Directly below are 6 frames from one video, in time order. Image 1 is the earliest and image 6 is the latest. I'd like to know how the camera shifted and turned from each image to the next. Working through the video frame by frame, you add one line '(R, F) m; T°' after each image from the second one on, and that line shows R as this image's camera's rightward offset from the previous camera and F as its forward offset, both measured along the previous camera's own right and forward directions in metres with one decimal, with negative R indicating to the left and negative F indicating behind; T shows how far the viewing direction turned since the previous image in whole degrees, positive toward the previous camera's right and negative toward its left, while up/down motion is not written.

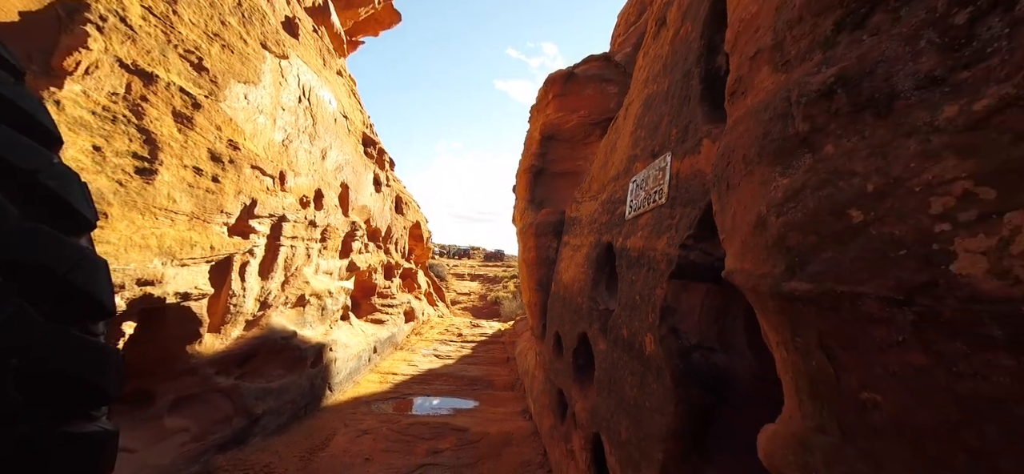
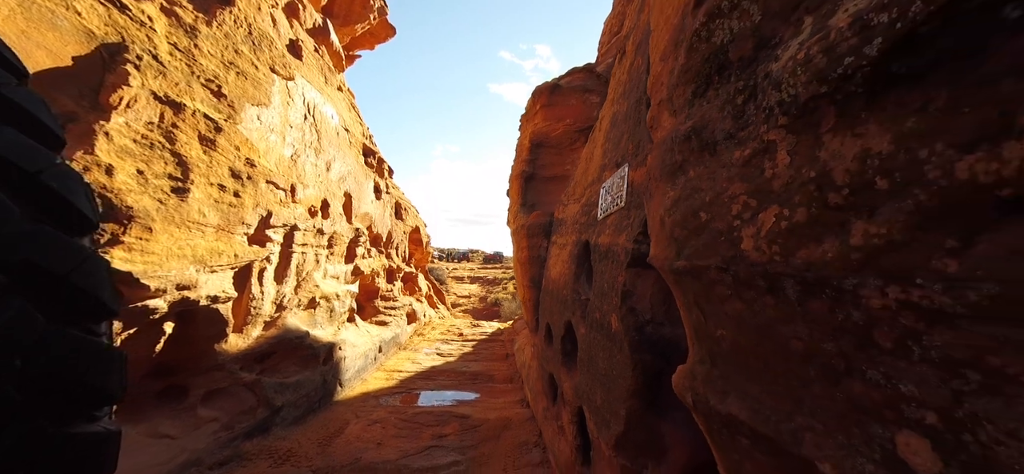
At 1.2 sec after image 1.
(+0.1, -0.5) m; 0°
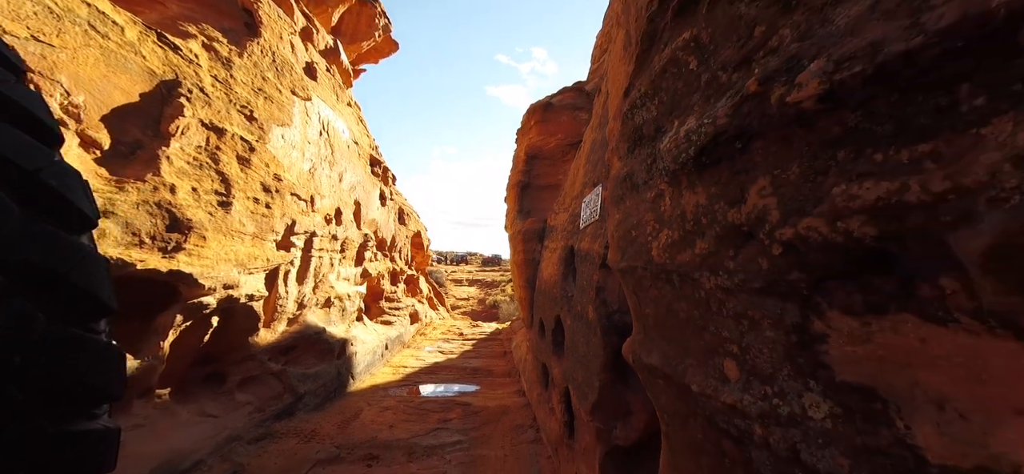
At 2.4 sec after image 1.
(0.0, -0.8) m; 0°
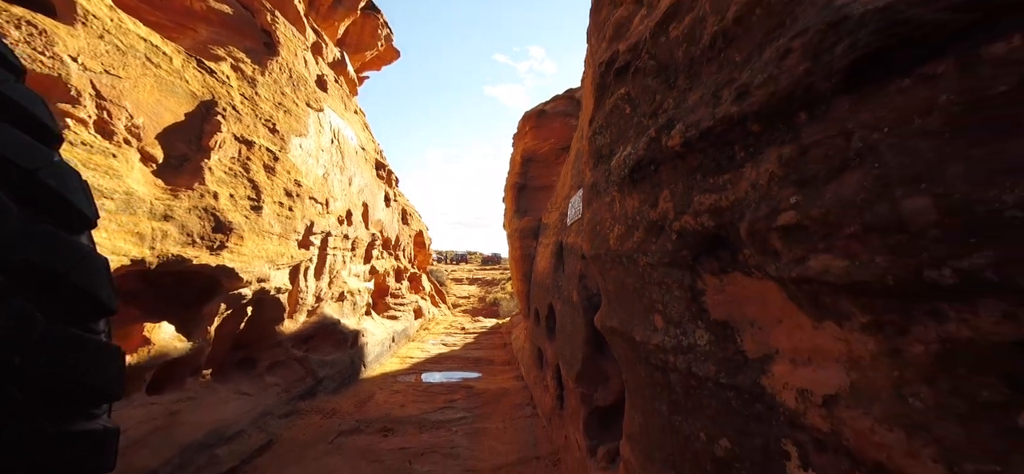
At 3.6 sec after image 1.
(0.0, -0.7) m; 0°
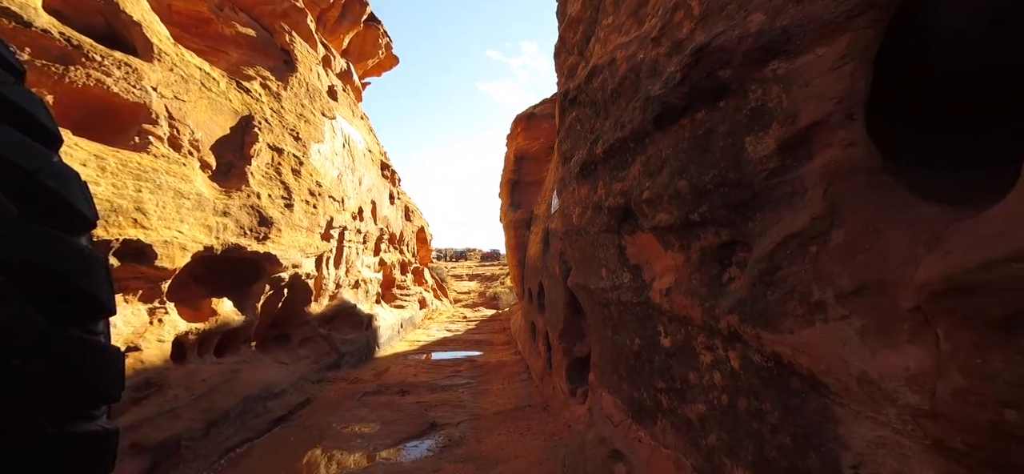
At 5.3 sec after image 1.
(+0.1, -1.1) m; 0°
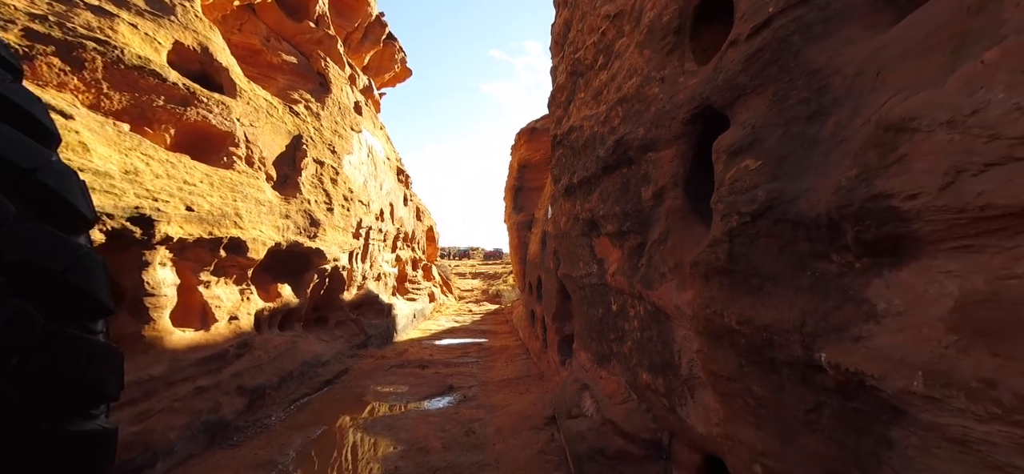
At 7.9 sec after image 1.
(0.0, -1.4) m; 0°
